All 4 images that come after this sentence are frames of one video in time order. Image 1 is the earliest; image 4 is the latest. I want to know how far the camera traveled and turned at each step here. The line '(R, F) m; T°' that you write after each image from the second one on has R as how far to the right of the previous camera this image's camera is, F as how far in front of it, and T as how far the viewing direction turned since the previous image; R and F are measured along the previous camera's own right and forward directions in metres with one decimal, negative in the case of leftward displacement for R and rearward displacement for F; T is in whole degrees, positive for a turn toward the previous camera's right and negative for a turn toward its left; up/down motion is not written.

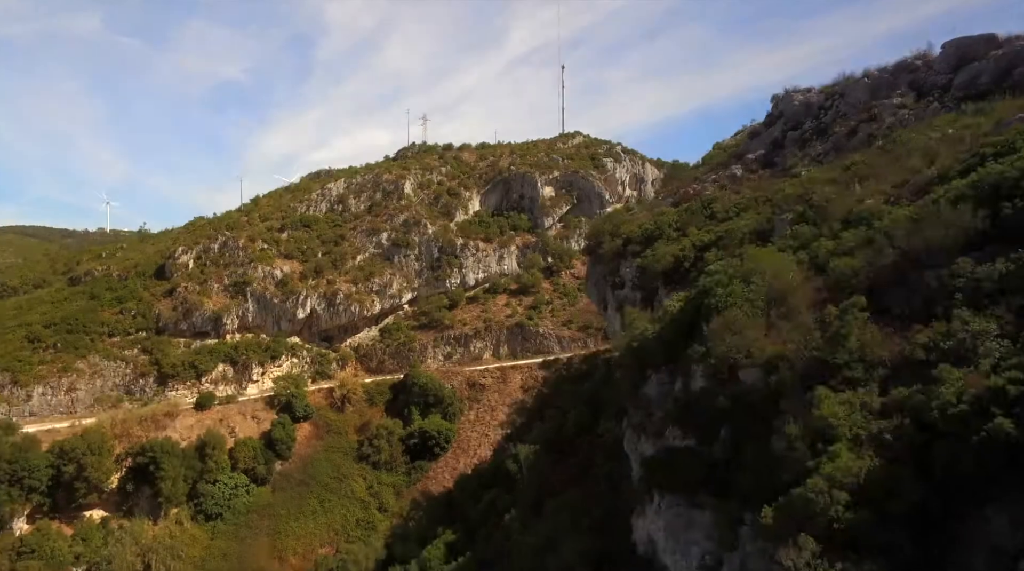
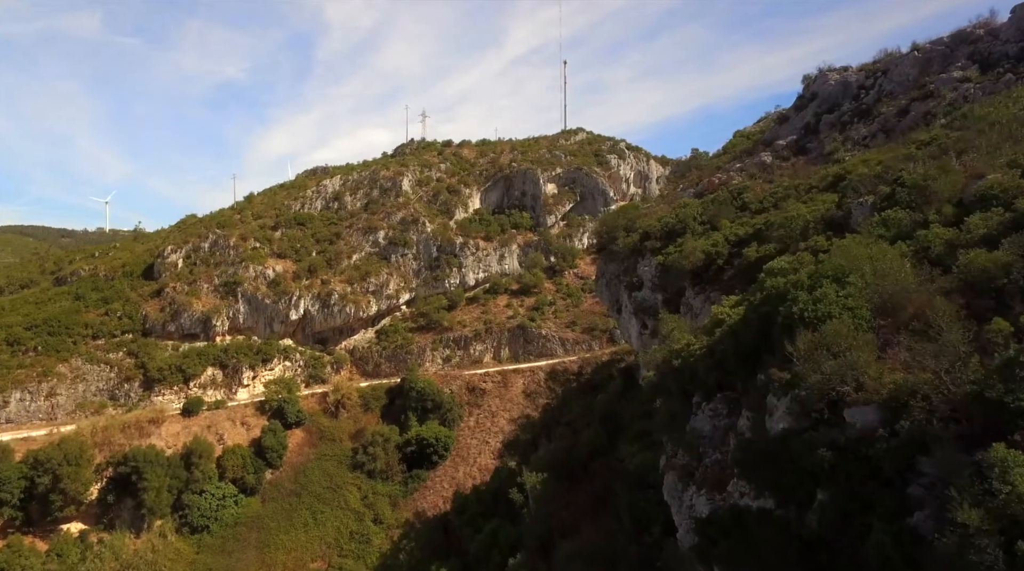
(-0.1, +1.8) m; 0°
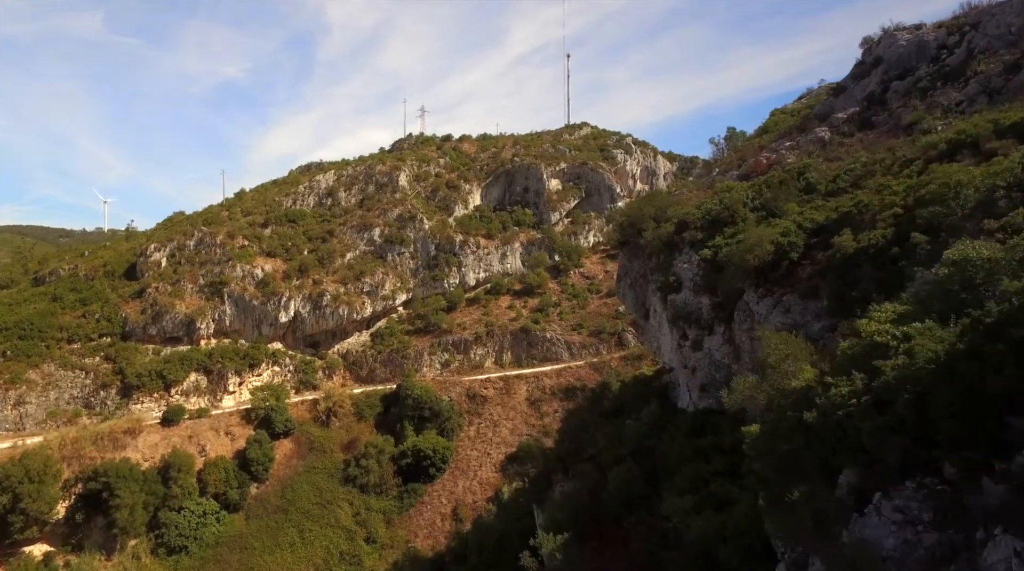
(-0.1, +2.6) m; 0°
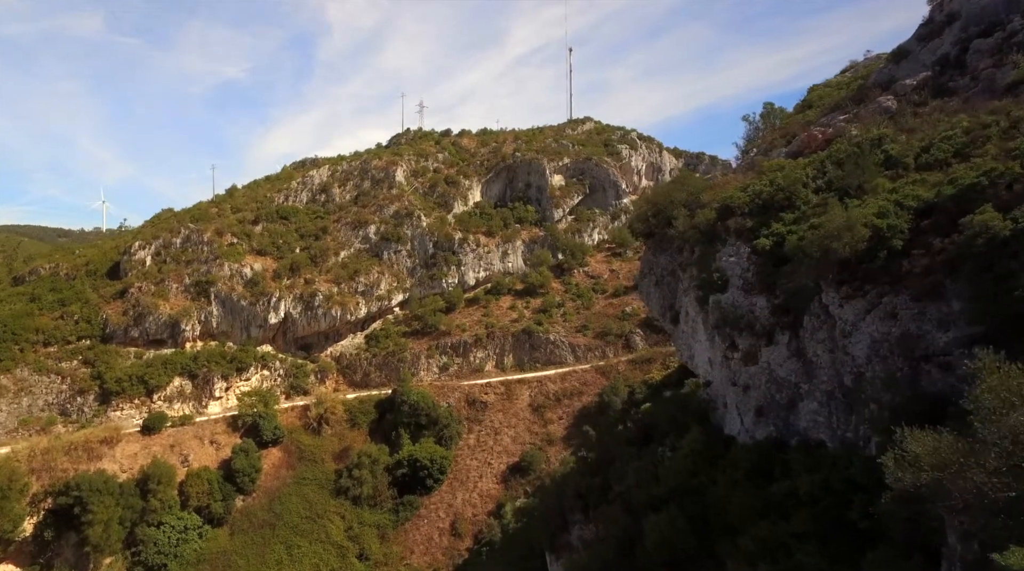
(-0.1, +2.1) m; 0°
